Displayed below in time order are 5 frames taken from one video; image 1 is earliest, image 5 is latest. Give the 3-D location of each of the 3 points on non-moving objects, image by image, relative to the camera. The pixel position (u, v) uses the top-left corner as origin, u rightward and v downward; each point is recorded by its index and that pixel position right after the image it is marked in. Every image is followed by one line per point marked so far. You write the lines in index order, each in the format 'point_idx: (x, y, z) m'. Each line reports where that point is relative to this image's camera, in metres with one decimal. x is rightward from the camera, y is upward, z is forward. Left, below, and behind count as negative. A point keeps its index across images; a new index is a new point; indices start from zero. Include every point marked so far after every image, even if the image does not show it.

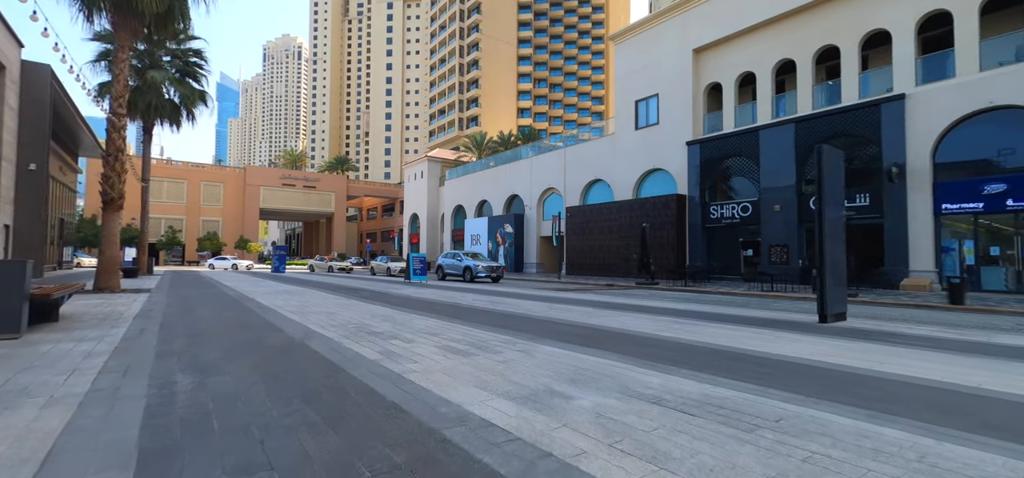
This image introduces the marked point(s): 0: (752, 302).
0: (+8.6, -2.3, +16.0) m
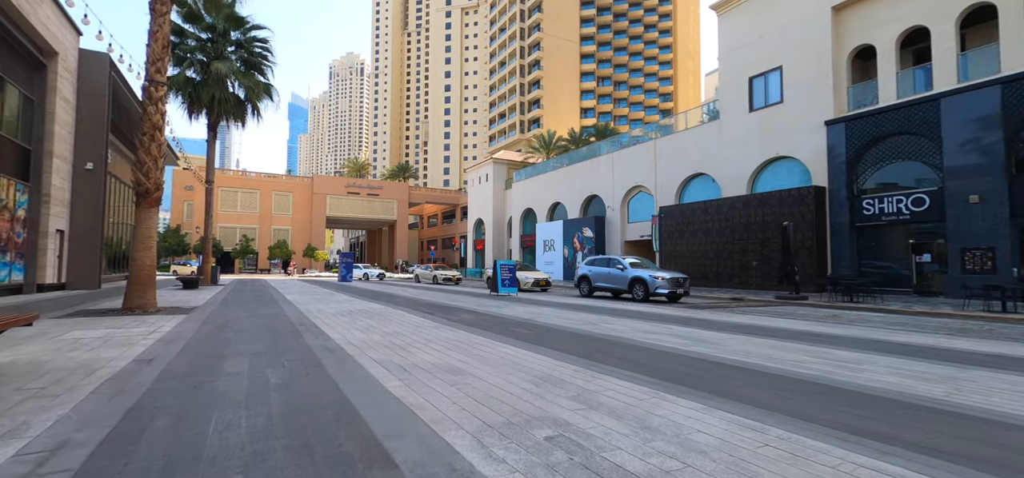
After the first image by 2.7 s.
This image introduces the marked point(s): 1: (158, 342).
0: (+12.2, -2.2, +10.7) m
1: (-4.7, -1.4, +5.8) m
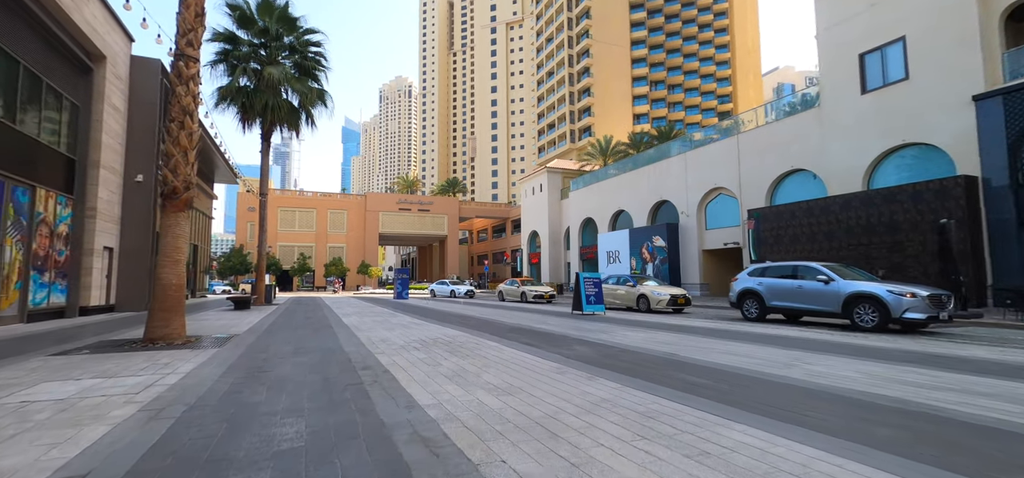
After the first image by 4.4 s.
0: (+14.4, -2.0, +6.6) m
1: (-2.9, -1.4, +3.5) m
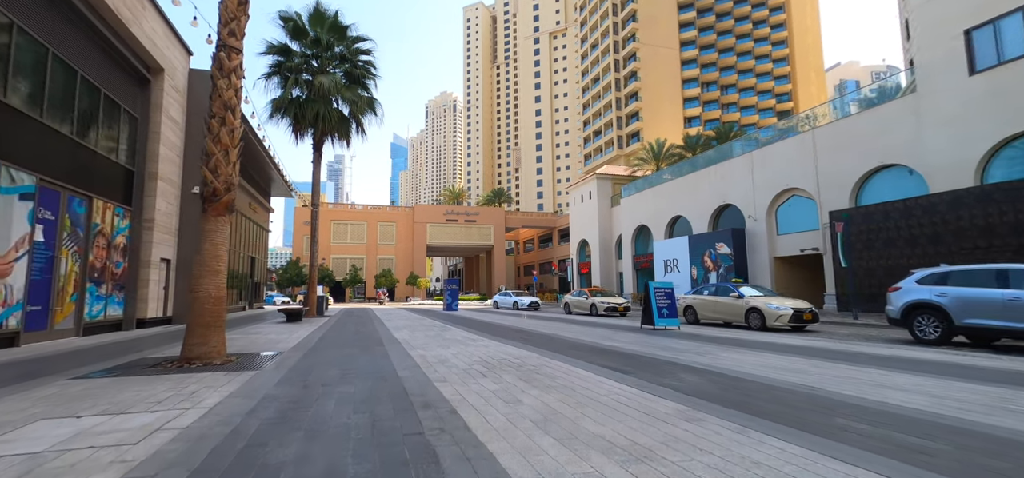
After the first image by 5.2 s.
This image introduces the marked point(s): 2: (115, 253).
0: (+15.4, -1.8, +3.9) m
1: (-2.2, -1.3, +2.5) m
2: (-10.9, -0.4, +12.2) m
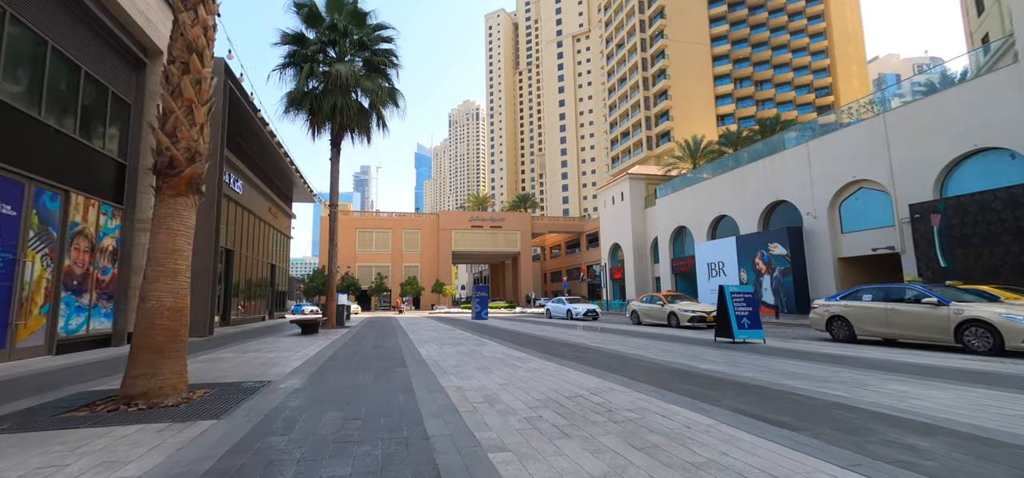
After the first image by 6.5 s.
0: (+16.0, -1.3, +0.9) m
1: (-1.6, -1.1, +0.5) m
2: (-9.8, -0.4, +10.6) m
